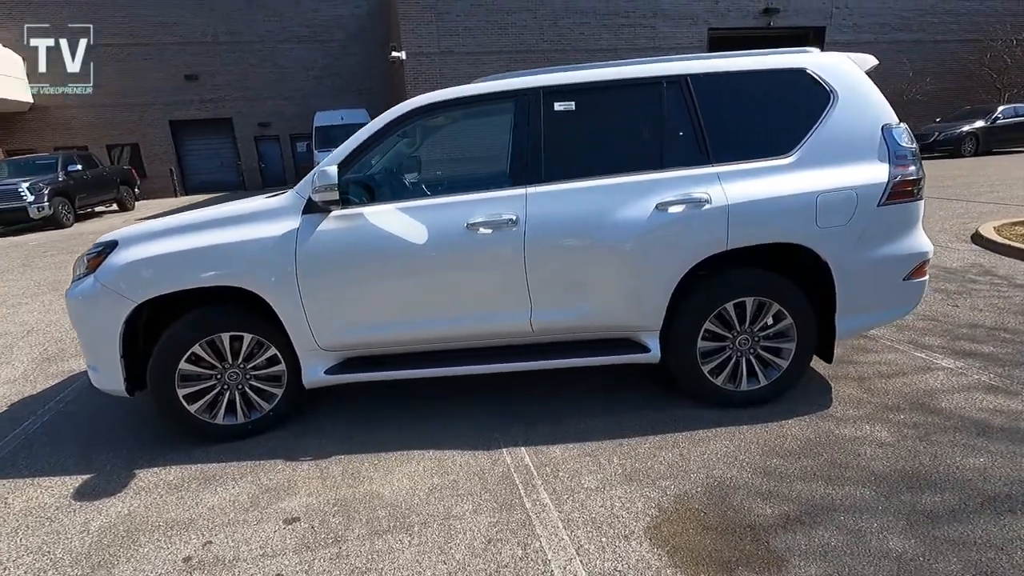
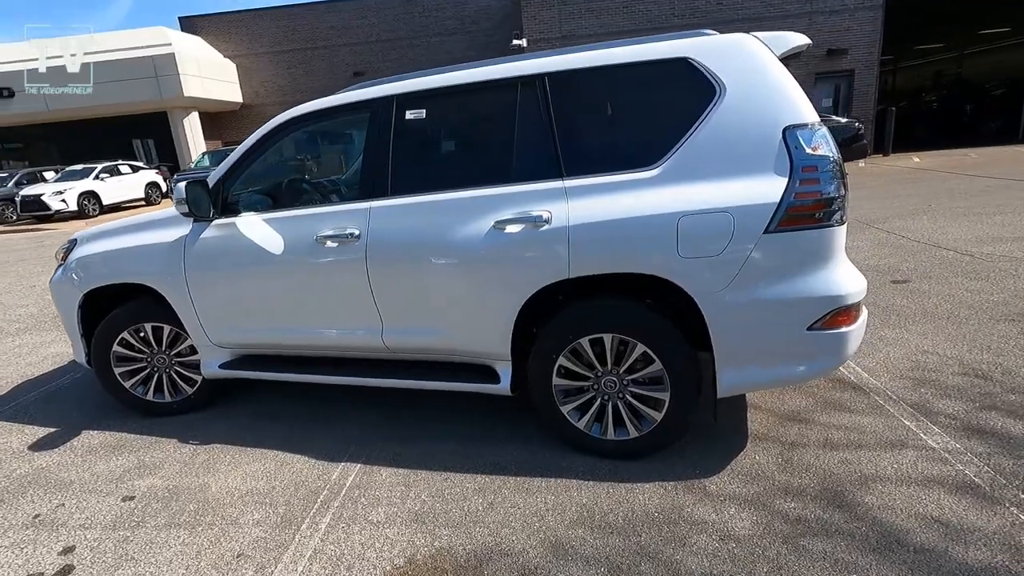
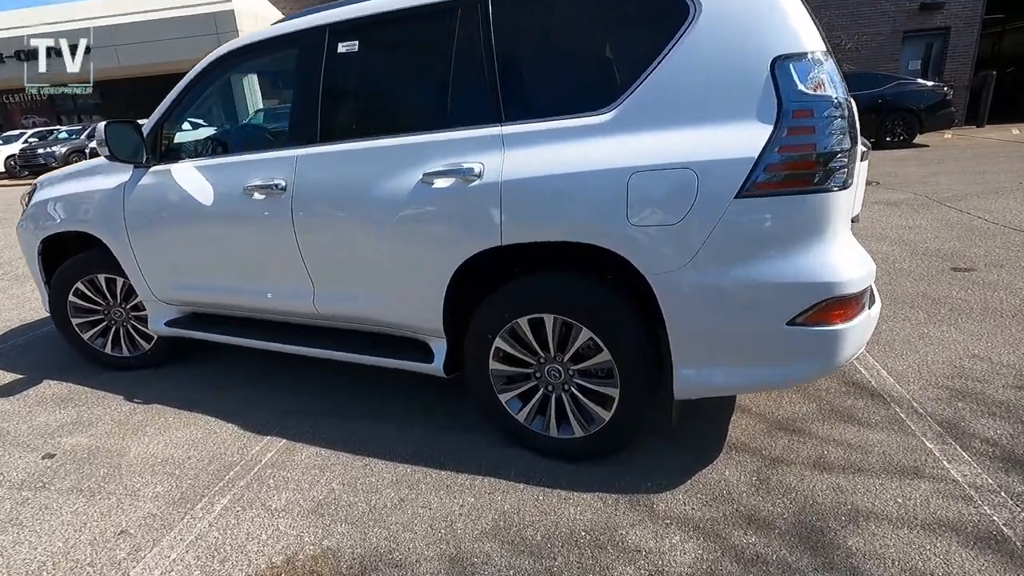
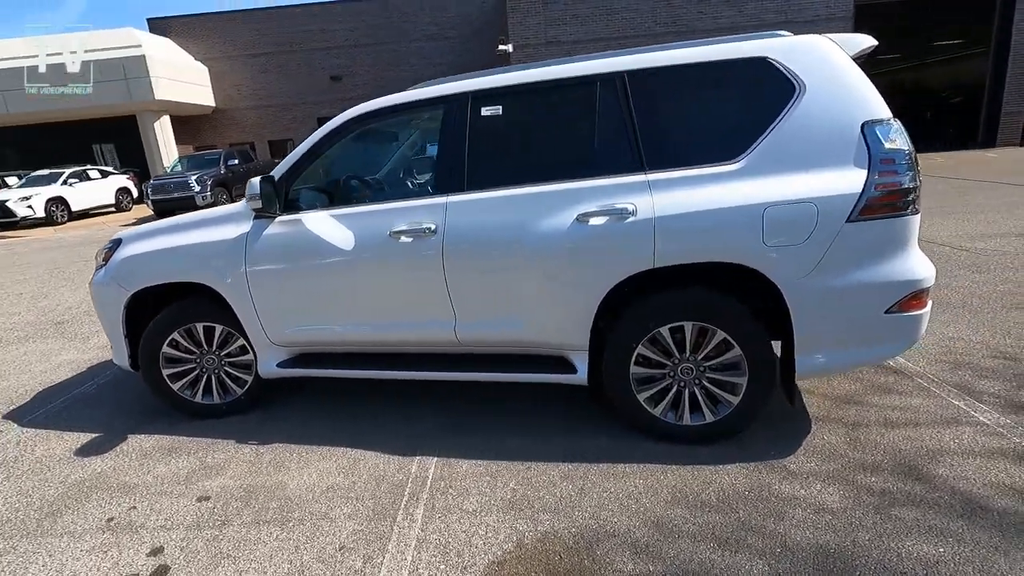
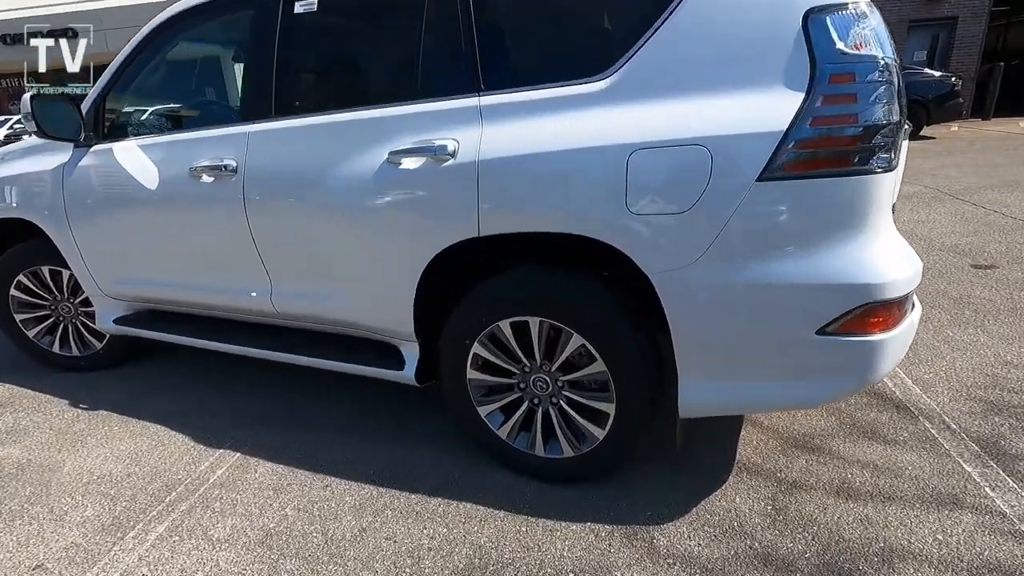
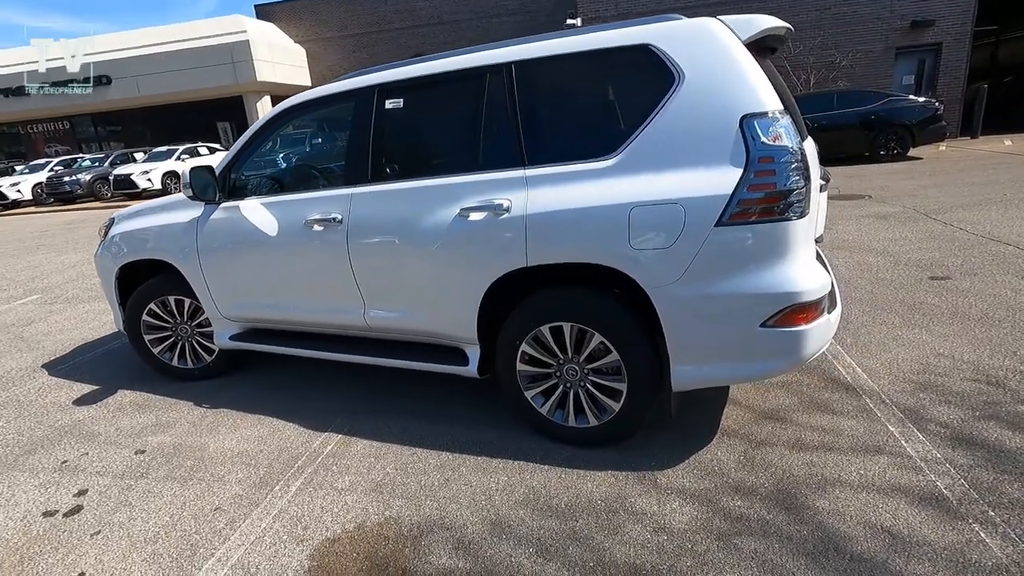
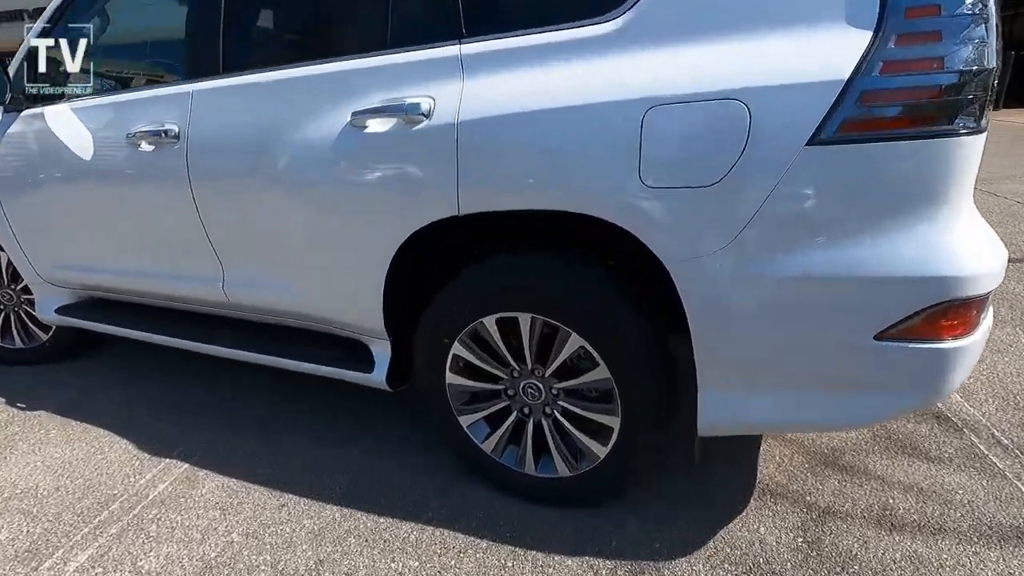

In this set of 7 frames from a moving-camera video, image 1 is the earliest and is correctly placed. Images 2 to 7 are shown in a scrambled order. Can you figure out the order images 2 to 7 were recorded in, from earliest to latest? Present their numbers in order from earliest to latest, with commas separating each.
4, 2, 6, 3, 5, 7
